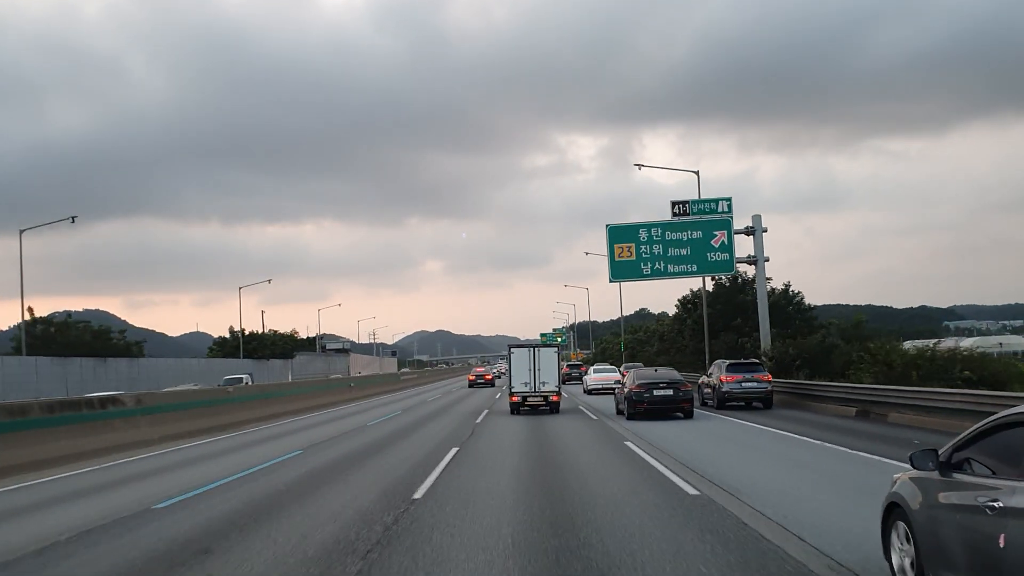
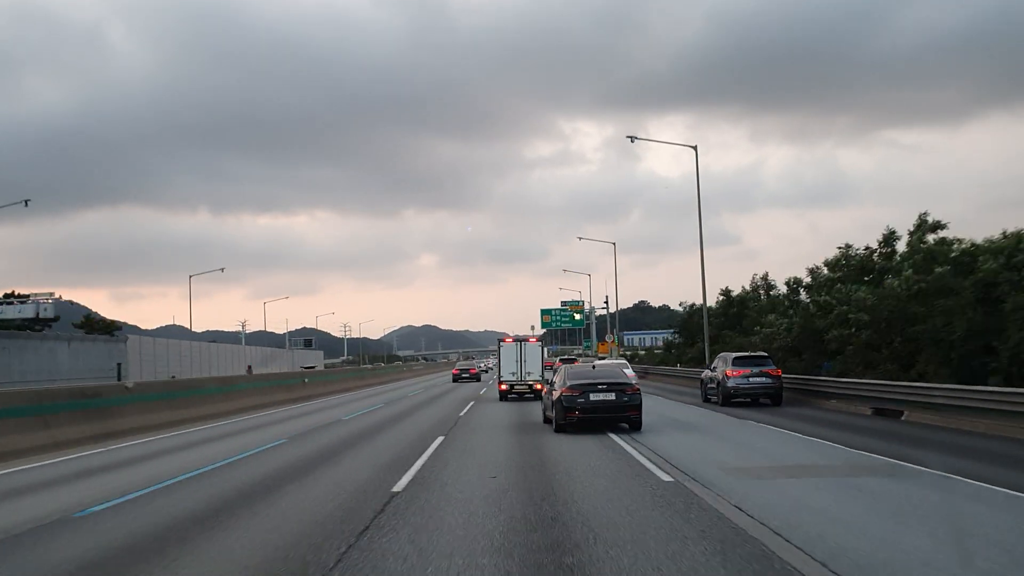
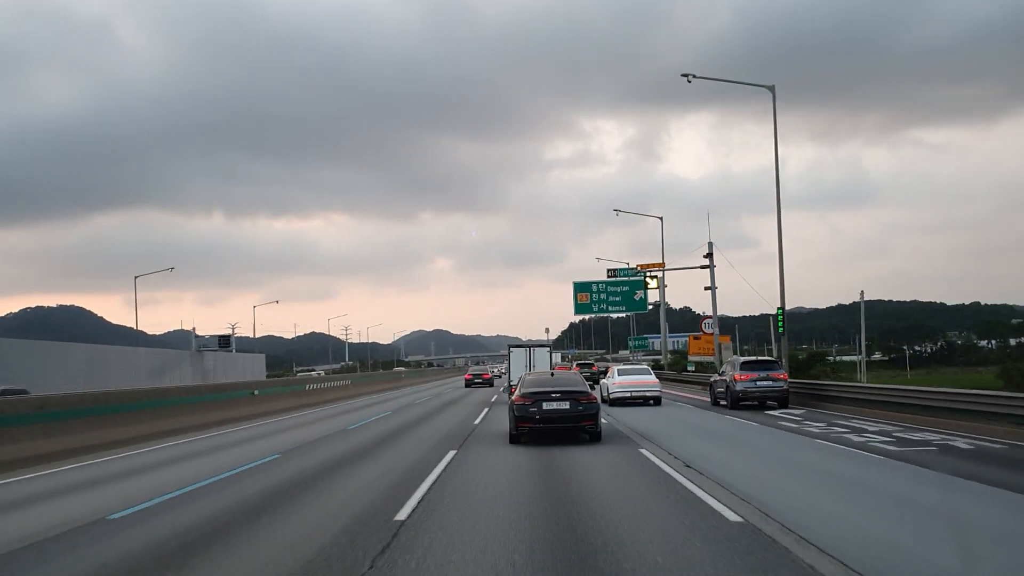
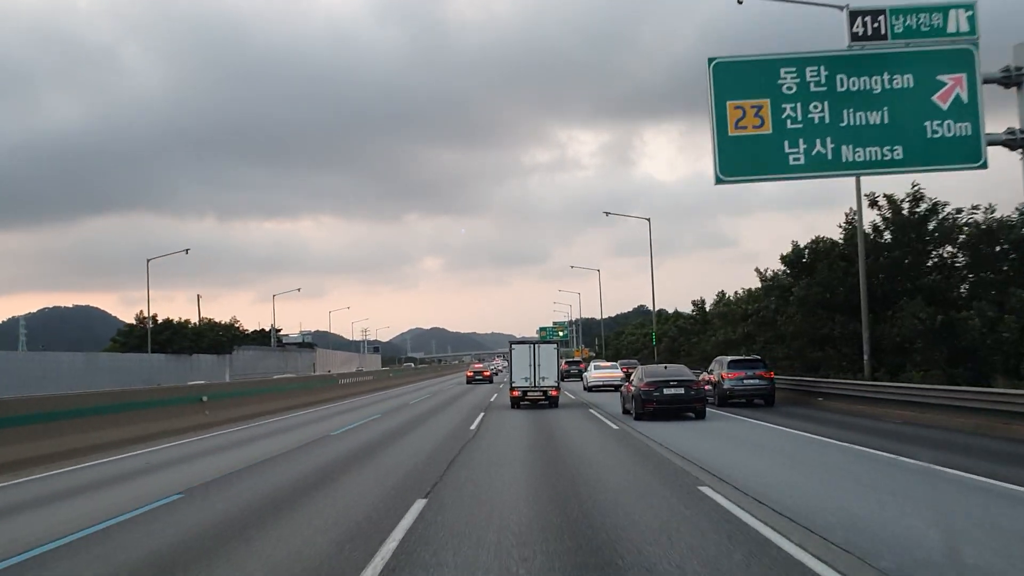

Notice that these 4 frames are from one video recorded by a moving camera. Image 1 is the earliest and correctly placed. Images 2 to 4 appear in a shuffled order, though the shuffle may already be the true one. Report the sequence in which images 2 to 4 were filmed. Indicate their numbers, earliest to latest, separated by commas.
4, 2, 3
